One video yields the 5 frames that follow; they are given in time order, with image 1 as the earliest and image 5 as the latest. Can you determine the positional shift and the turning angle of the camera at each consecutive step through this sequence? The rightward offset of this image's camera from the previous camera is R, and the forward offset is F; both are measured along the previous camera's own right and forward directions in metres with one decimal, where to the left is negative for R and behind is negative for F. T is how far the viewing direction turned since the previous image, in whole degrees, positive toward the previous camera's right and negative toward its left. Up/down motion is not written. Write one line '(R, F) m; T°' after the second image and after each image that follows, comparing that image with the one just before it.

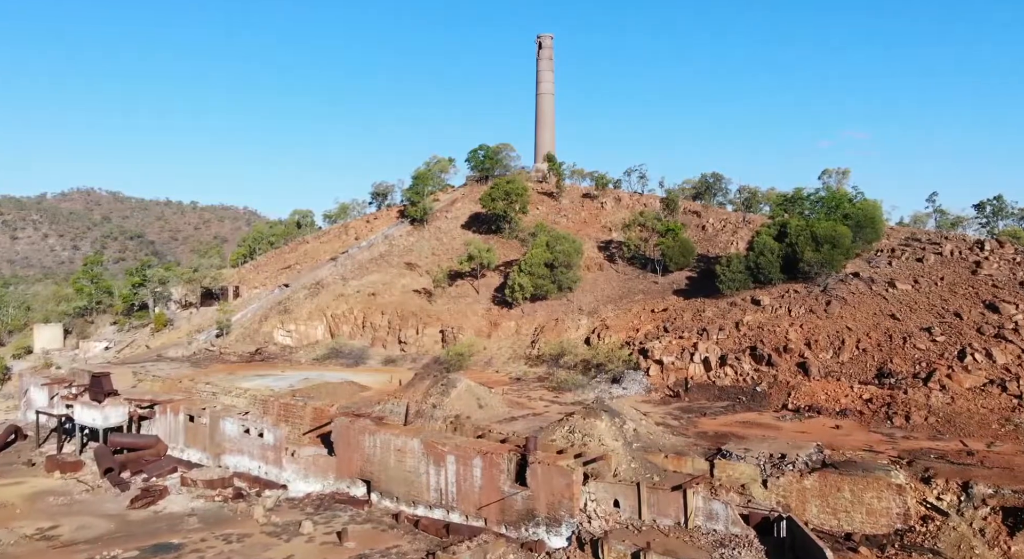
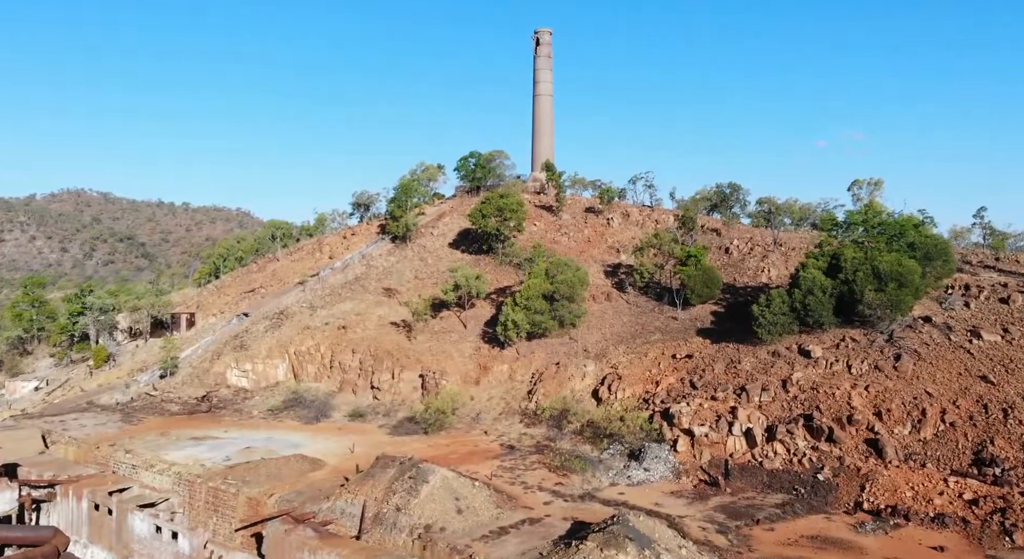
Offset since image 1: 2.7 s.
(+0.2, +6.6) m; 0°
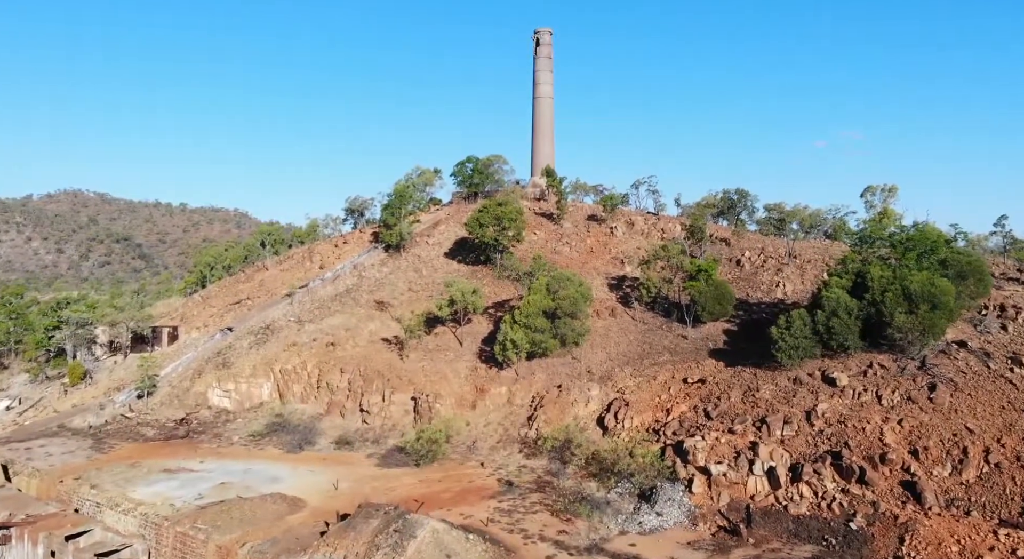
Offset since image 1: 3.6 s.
(0.0, +2.3) m; 0°
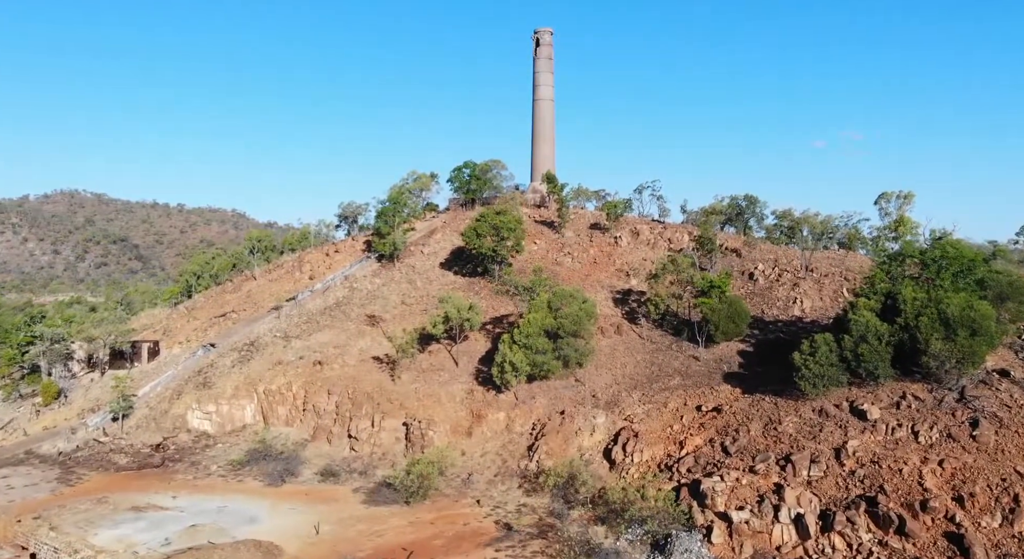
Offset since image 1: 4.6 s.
(0.0, +2.3) m; 0°
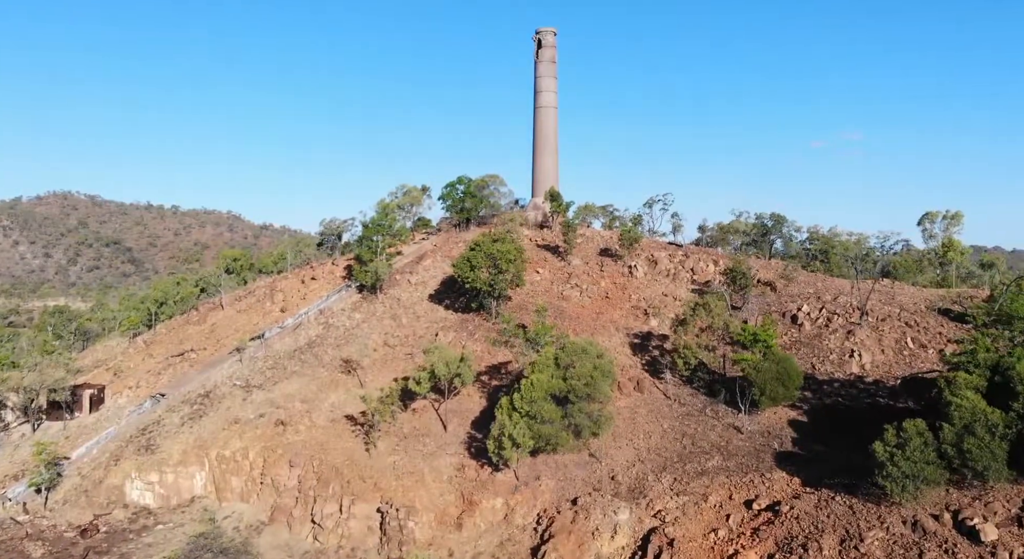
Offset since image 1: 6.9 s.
(-0.1, +5.7) m; 0°
